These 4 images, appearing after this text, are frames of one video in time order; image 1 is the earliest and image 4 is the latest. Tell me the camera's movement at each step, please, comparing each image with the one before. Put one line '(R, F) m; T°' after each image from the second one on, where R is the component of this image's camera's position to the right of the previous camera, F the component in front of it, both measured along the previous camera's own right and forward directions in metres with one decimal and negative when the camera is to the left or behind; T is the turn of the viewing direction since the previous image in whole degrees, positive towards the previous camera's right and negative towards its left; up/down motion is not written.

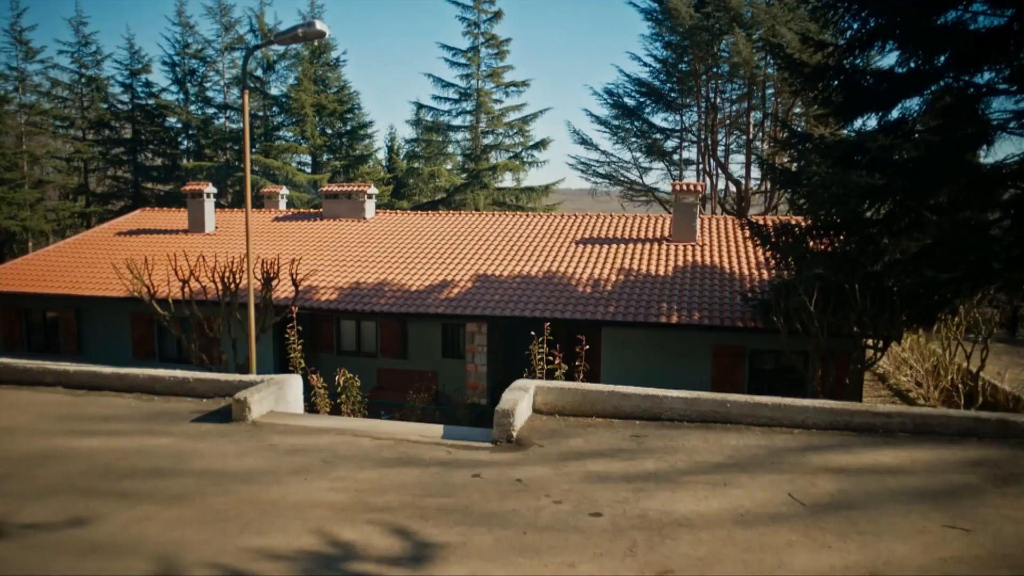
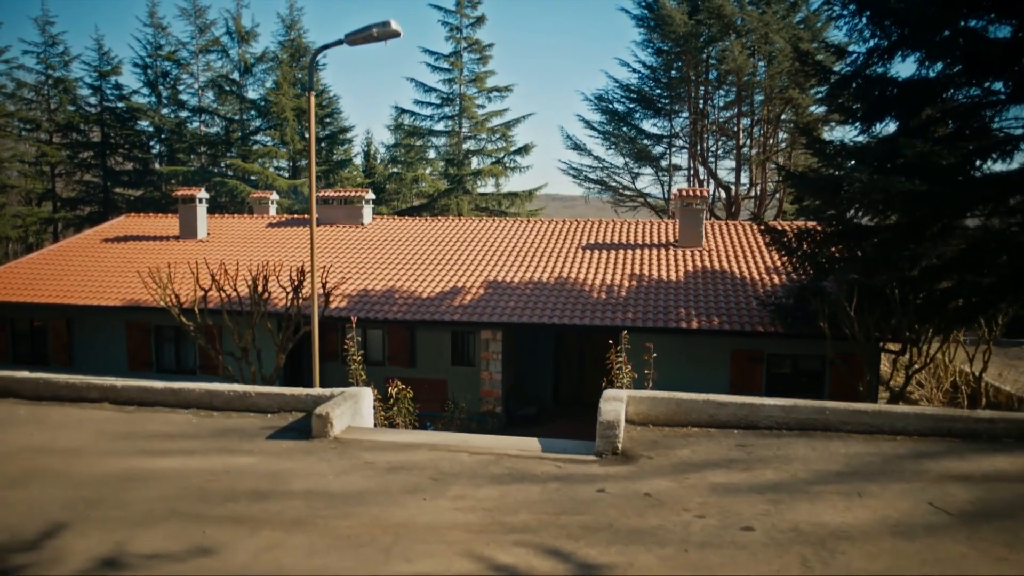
(-1.1, +0.2) m; +3°
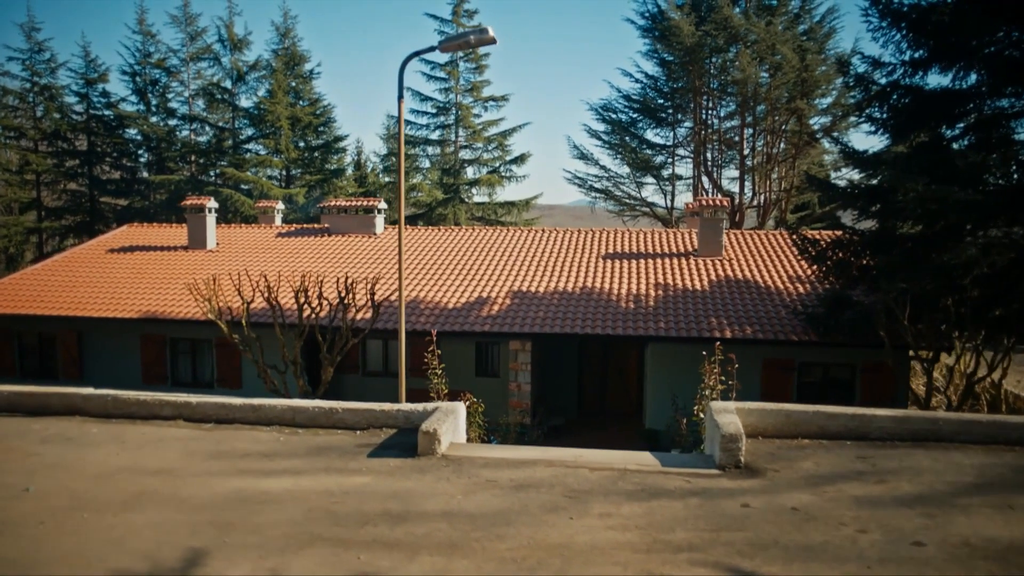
(-1.1, +0.1) m; +2°
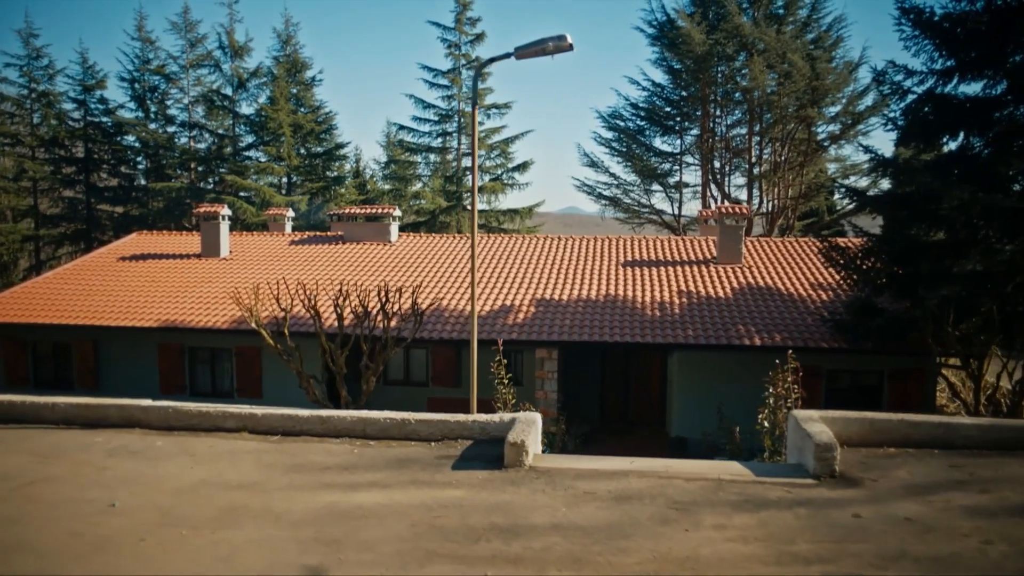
(-0.8, +0.1) m; +1°
